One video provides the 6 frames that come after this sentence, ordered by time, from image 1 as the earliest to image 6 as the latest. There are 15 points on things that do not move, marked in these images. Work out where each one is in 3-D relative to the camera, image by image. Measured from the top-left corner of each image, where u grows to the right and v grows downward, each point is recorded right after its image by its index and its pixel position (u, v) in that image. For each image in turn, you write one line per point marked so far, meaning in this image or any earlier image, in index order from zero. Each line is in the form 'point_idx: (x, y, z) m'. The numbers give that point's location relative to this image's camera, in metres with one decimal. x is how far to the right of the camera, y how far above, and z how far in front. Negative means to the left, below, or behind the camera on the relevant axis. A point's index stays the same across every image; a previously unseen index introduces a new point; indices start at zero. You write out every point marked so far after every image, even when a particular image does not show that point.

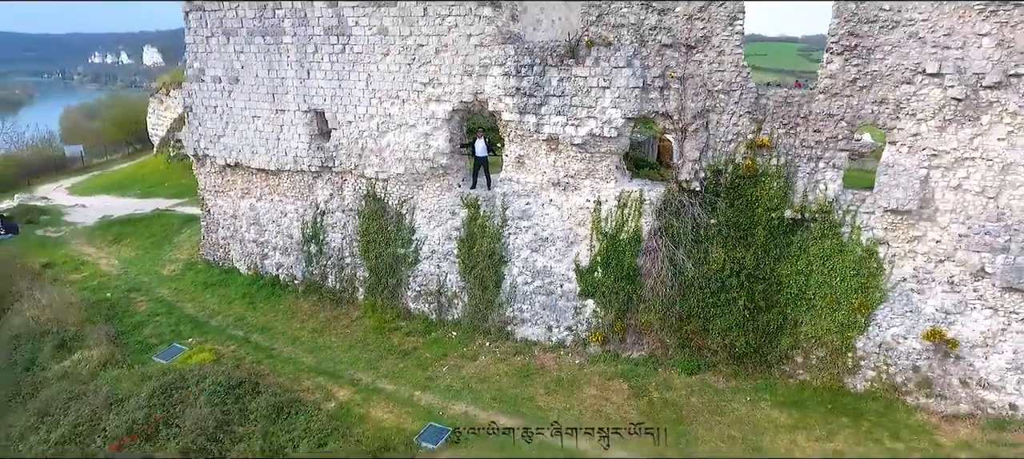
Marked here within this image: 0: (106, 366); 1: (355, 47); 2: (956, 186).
0: (-3.6, -1.2, +5.6) m
1: (-1.5, +1.7, +6.0) m
2: (+3.2, +0.3, +4.5) m
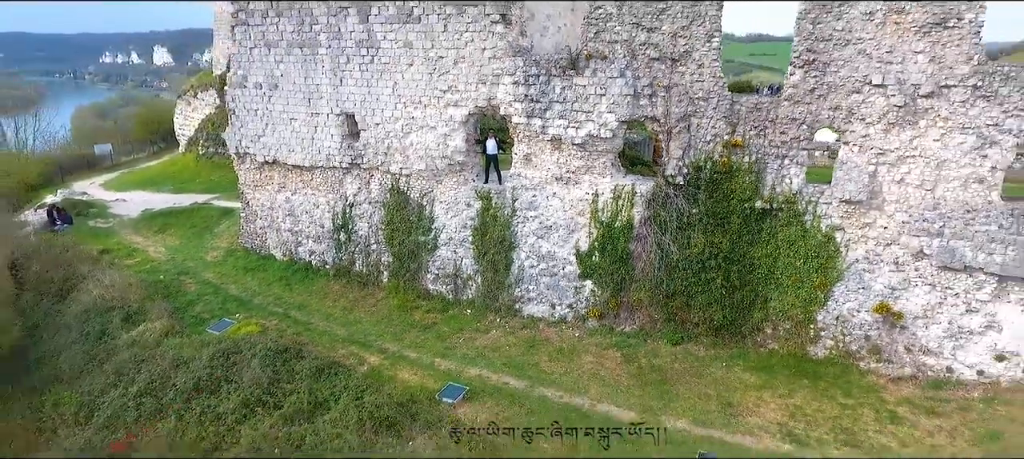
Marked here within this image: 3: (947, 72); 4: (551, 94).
0: (-3.5, -1.1, +6.5) m
1: (-1.4, +1.9, +6.8) m
2: (+3.3, +0.4, +5.3) m
3: (+3.4, +1.2, +4.9) m
4: (+0.4, +1.3, +6.1) m
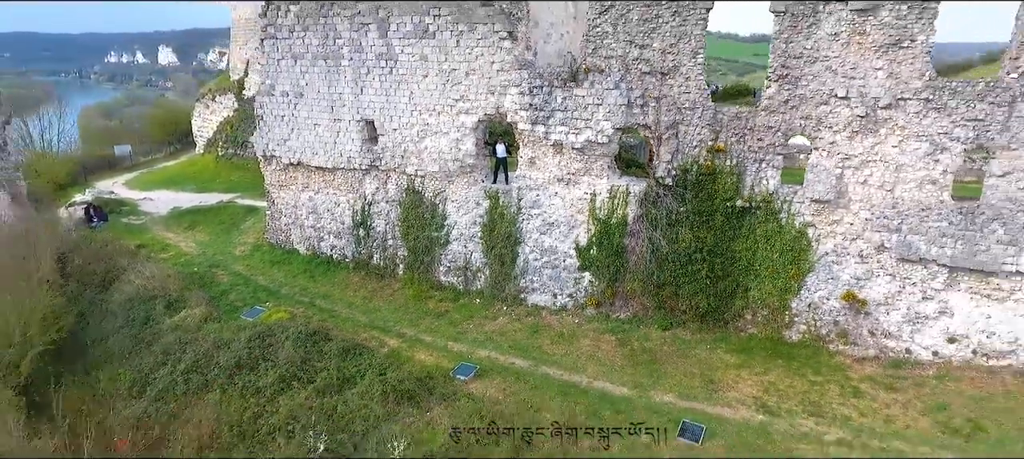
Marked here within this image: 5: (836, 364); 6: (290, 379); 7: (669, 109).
0: (-3.5, -1.0, +7.2) m
1: (-1.3, +1.9, +7.5) m
2: (+3.3, +0.5, +6.0) m
3: (+3.5, +1.3, +5.6) m
4: (+0.4, +1.4, +6.8) m
5: (+3.1, -1.3, +6.1) m
6: (-2.1, -1.4, +6.0) m
7: (+1.6, +1.2, +6.5) m
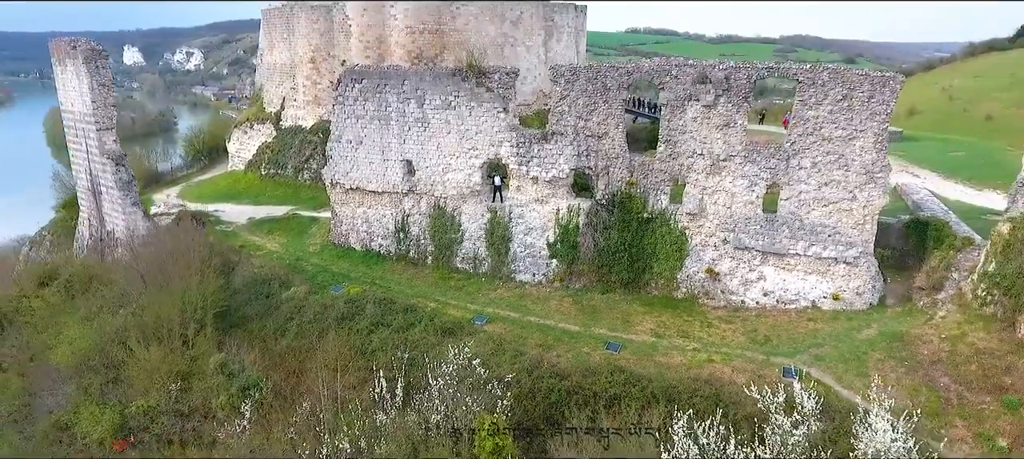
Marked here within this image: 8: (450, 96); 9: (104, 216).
0: (-3.6, -1.1, +11.0) m
1: (-1.5, +1.8, +11.5) m
2: (+3.3, +0.4, +10.1) m
3: (+3.4, +1.3, +9.7) m
4: (+0.3, +1.3, +10.9) m
5: (+3.1, -1.3, +10.2) m
6: (-2.1, -1.5, +9.9) m
7: (+1.5, +1.2, +10.6) m
8: (-1.1, +2.4, +11.1) m
9: (-8.9, +0.3, +13.7) m
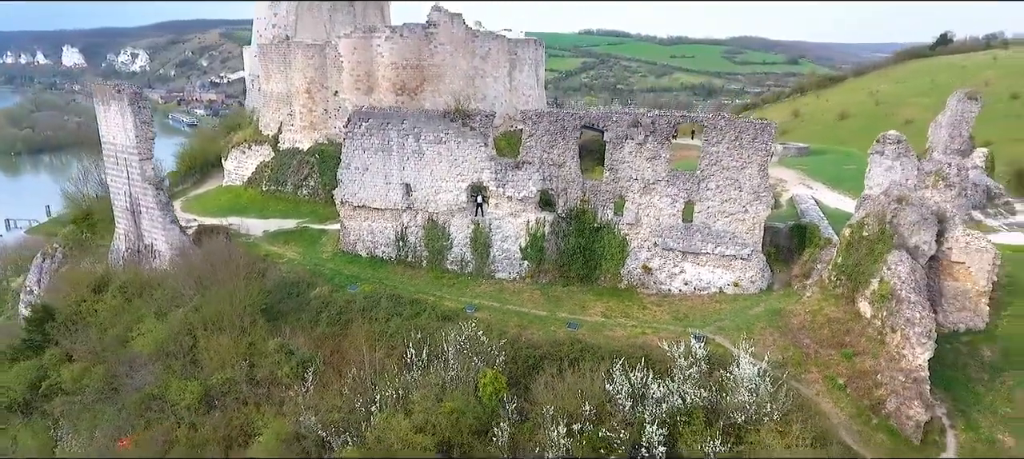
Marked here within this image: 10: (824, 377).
0: (-4.0, -1.4, +13.8) m
1: (-2.0, +1.6, +14.4) m
2: (+2.9, +0.3, +13.4) m
3: (+3.0, +1.1, +13.0) m
4: (-0.1, +1.1, +13.9) m
5: (+2.7, -1.4, +13.4) m
6: (-2.5, -1.7, +12.8) m
7: (+1.1, +1.0, +13.7) m
8: (-1.6, +2.2, +14.1) m
9: (-9.5, 0.0, +16.1) m
10: (+5.3, -2.5, +10.7) m
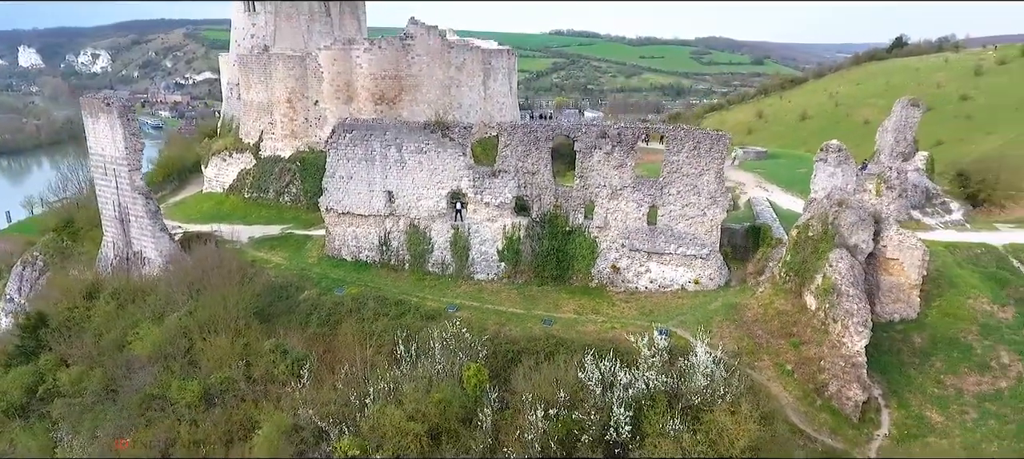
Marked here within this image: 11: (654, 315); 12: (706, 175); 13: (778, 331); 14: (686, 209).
0: (-4.5, -1.5, +14.6) m
1: (-2.5, +1.5, +15.2) m
2: (+2.4, +0.2, +14.4) m
3: (+2.5, +1.1, +14.1) m
4: (-0.6, +1.0, +14.8) m
5: (+2.2, -1.5, +14.5) m
6: (-2.9, -1.8, +13.6) m
7: (+0.6, +1.0, +14.7) m
8: (-2.2, +2.0, +14.9) m
9: (-10.2, -0.3, +16.7) m
10: (+4.9, -2.5, +11.9) m
11: (+3.1, -1.9, +13.5) m
12: (+4.2, +1.2, +13.7) m
13: (+5.3, -2.0, +12.5) m
14: (+3.9, +0.4, +14.0) m
